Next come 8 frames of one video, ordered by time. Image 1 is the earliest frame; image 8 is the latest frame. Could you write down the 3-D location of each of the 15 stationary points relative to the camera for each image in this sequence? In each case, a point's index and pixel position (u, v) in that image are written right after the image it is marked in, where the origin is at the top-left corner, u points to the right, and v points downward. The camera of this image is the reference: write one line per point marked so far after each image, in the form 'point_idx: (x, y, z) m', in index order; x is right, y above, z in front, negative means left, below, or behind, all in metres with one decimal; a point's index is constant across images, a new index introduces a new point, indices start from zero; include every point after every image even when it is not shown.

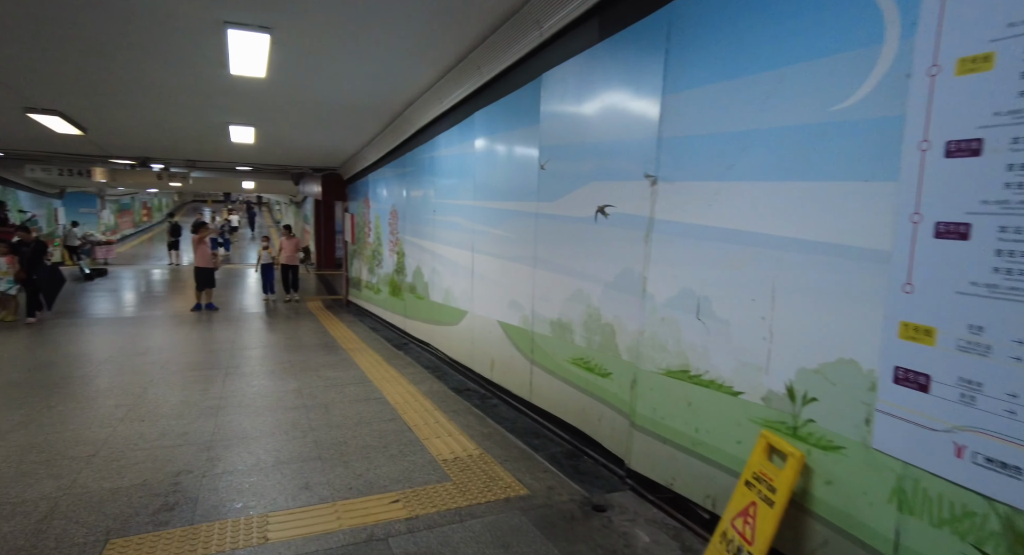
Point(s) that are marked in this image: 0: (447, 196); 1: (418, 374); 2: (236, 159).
0: (-0.8, +1.0, +6.2) m
1: (-1.1, -1.1, +6.0) m
2: (-5.6, +2.4, +10.7) m
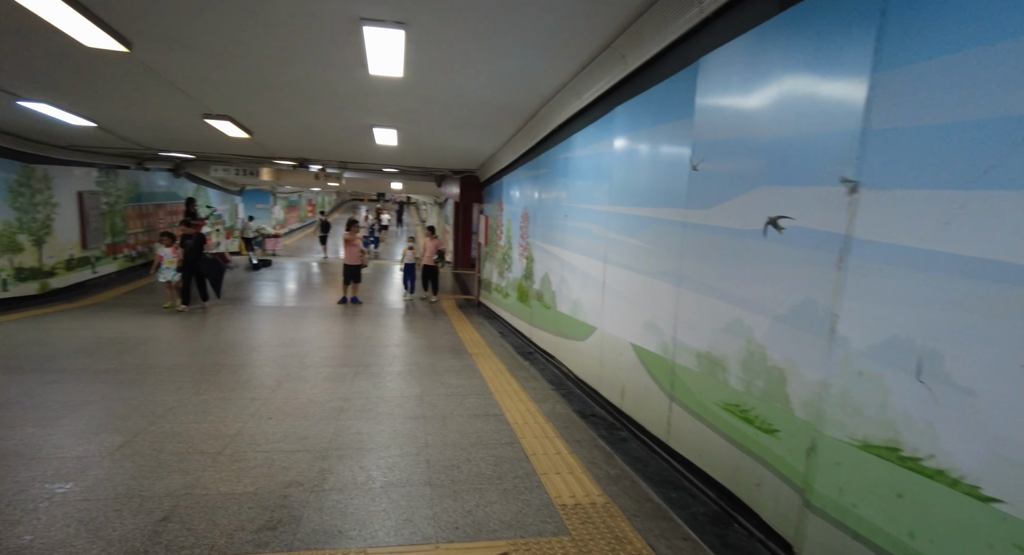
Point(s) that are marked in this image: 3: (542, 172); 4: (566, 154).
0: (+0.7, +0.8, +5.7) m
1: (+0.3, -1.2, +5.6) m
2: (-2.8, +2.5, +11.3) m
3: (+0.4, +1.4, +7.2) m
4: (+0.6, +1.4, +6.2) m
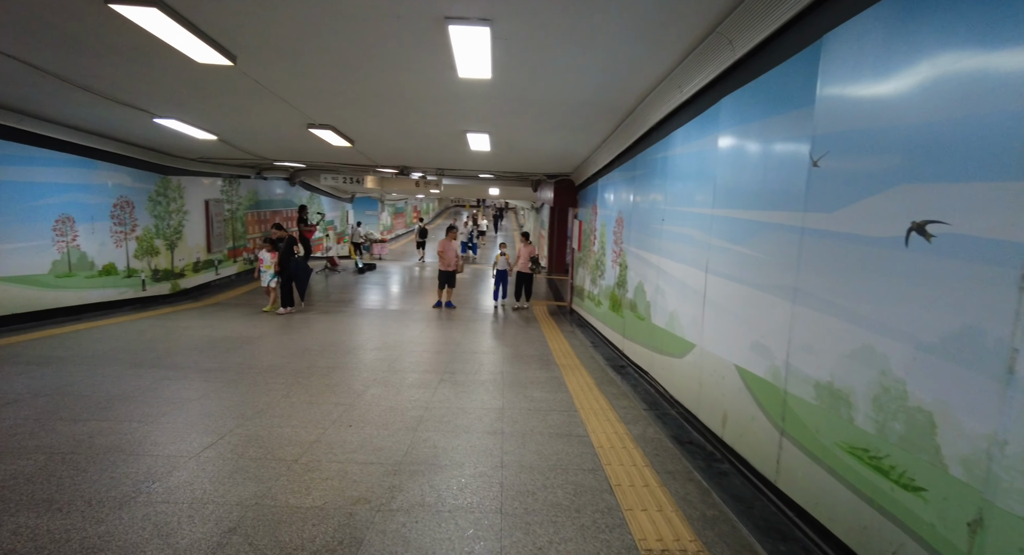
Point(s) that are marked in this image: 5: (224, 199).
0: (+1.6, +0.7, +5.2) m
1: (+1.2, -1.3, +5.2) m
2: (-0.8, +2.4, +11.3) m
3: (+1.6, +1.3, +6.7) m
4: (+1.6, +1.3, +5.7) m
5: (-7.0, +1.9, +13.0) m
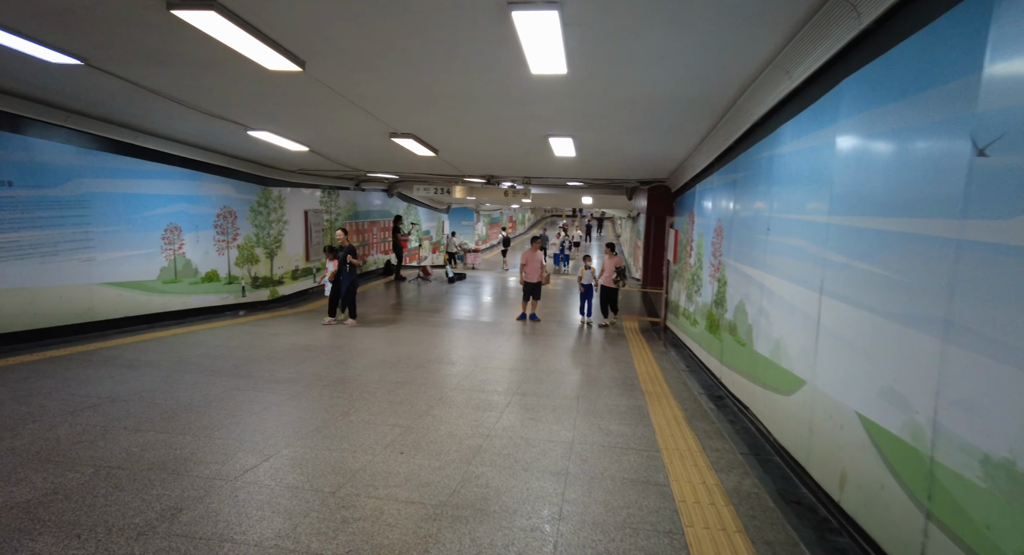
0: (+2.2, +0.6, +4.4) m
1: (+1.8, -1.5, +4.4) m
2: (+1.0, +2.1, +10.9) m
3: (+2.5, +1.1, +5.9) m
4: (+2.3, +1.2, +4.9) m
5: (-4.8, +1.7, +13.6) m
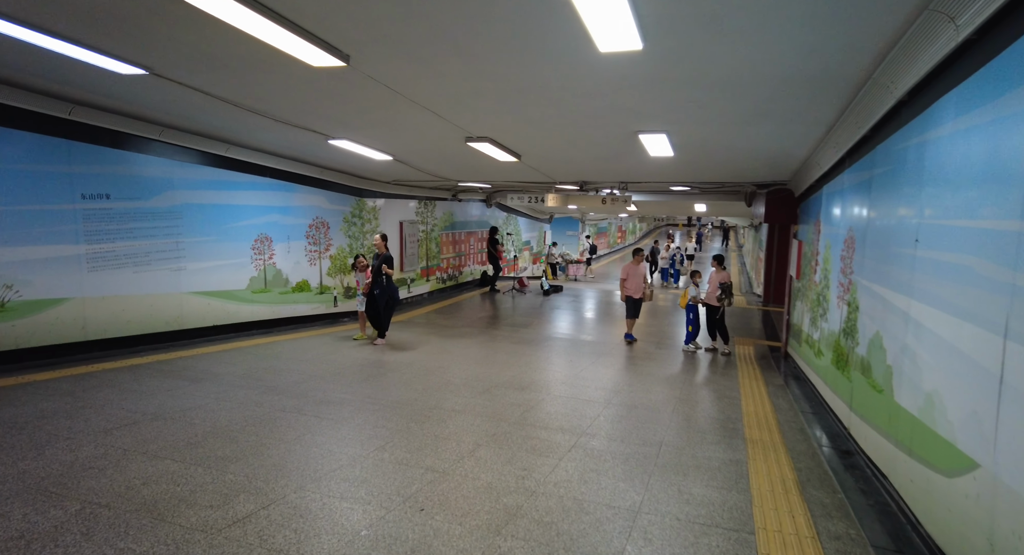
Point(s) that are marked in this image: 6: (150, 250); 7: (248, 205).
0: (+2.6, +0.4, +3.1) m
1: (+2.1, -1.6, +3.3) m
2: (+2.8, +1.8, +9.7) m
3: (+3.1, +0.9, +4.6) m
4: (+2.8, +1.0, +3.6) m
5: (-2.4, +1.5, +13.7) m
6: (-4.8, +0.4, +7.1) m
7: (-4.2, +1.1, +8.4) m
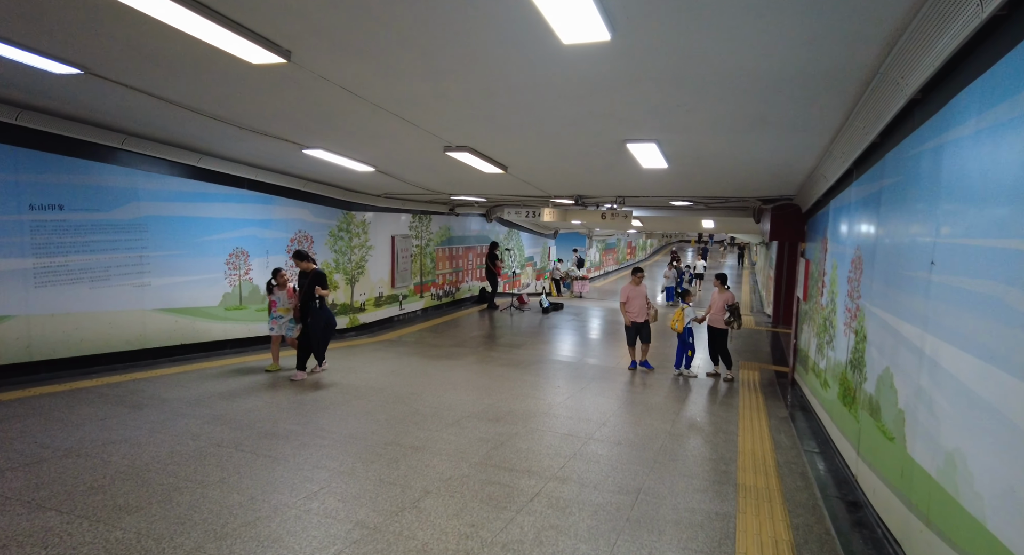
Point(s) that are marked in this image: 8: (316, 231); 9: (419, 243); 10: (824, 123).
0: (+2.2, +0.2, +2.6) m
1: (+1.7, -1.8, +2.7) m
2: (+2.6, +1.5, +9.2) m
3: (+2.8, +0.7, +4.0) m
4: (+2.5, +0.8, +3.1) m
5: (-2.5, +1.1, +13.2) m
6: (-5.1, +0.2, +6.7) m
7: (-4.4, +0.9, +8.1) m
8: (-3.7, +0.9, +10.0) m
9: (-2.4, +0.9, +13.5) m
10: (+2.7, +1.4, +4.7) m
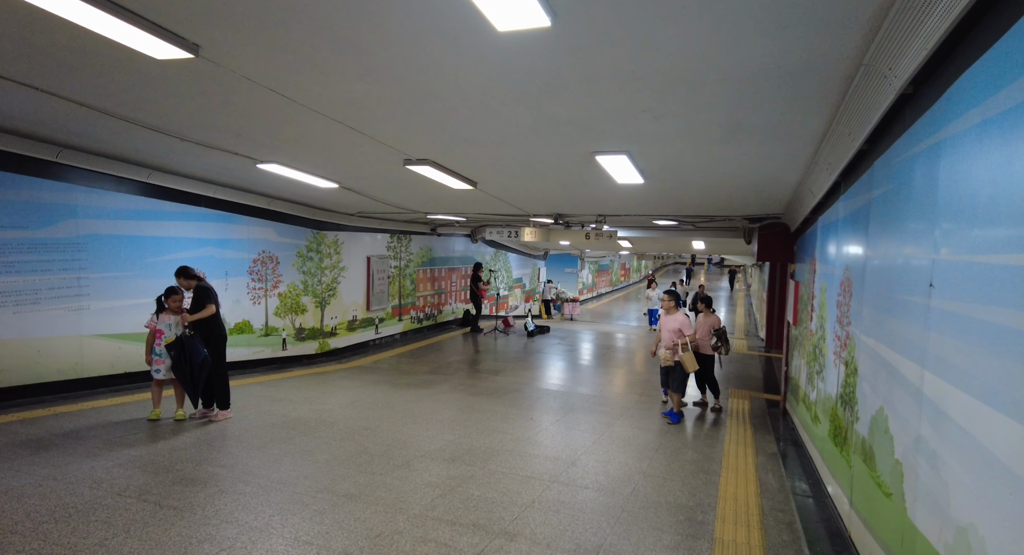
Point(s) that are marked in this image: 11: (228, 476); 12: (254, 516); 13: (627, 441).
0: (+1.8, +0.1, +2.1) m
1: (+1.4, -1.9, +2.1) m
2: (+2.2, +1.1, +8.8) m
3: (+2.4, +0.5, +3.6) m
4: (+2.1, +0.7, +2.6) m
5: (-2.9, +0.5, +12.8) m
6: (-5.5, -0.1, +6.2) m
7: (-4.8, +0.6, +7.6) m
8: (-4.1, +0.5, +9.5) m
9: (-2.8, +0.3, +13.1) m
10: (+2.3, +1.2, +4.2) m
11: (-2.3, -1.6, +4.3) m
12: (-1.8, -1.6, +3.6) m
13: (+1.4, -1.9, +6.2) m
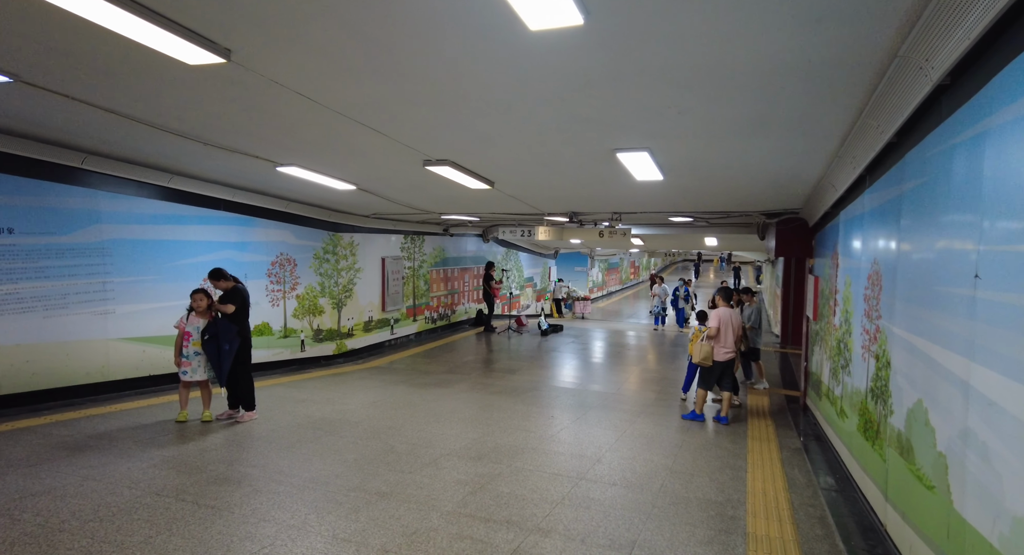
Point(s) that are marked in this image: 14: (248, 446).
0: (+2.0, +0.2, +2.1) m
1: (+1.6, -1.9, +2.1) m
2: (+2.4, +1.2, +8.8) m
3: (+2.6, +0.6, +3.5) m
4: (+2.2, +0.7, +2.6) m
5: (-2.6, +0.5, +12.8) m
6: (-5.2, -0.2, +6.2) m
7: (-4.6, +0.5, +7.7) m
8: (-3.8, +0.4, +9.5) m
9: (-2.5, +0.3, +13.1) m
10: (+2.5, +1.2, +4.2) m
11: (-2.1, -1.6, +4.4) m
12: (-1.6, -1.6, +3.7) m
13: (+1.6, -1.9, +6.2) m
14: (-2.5, -1.6, +5.1) m
